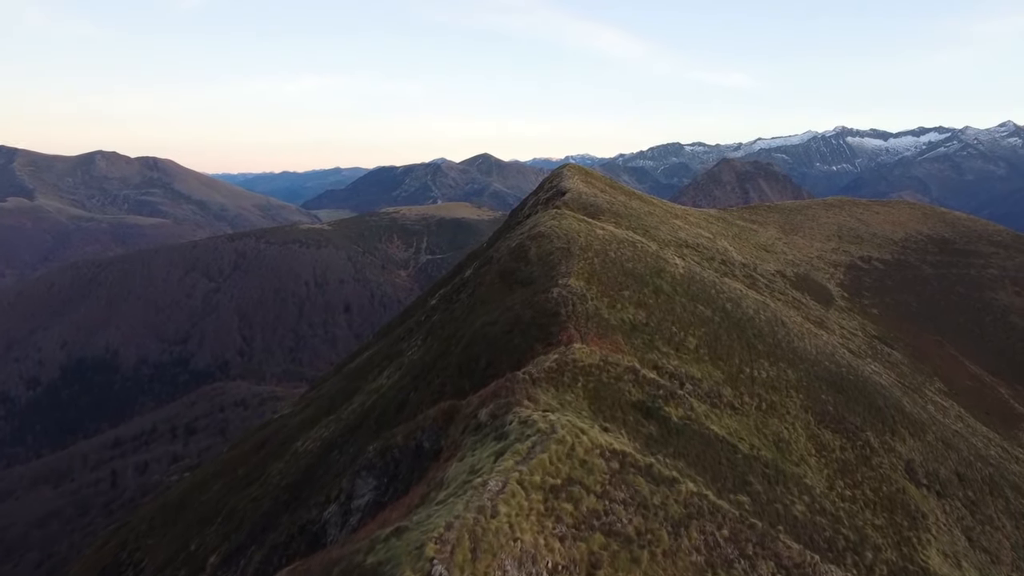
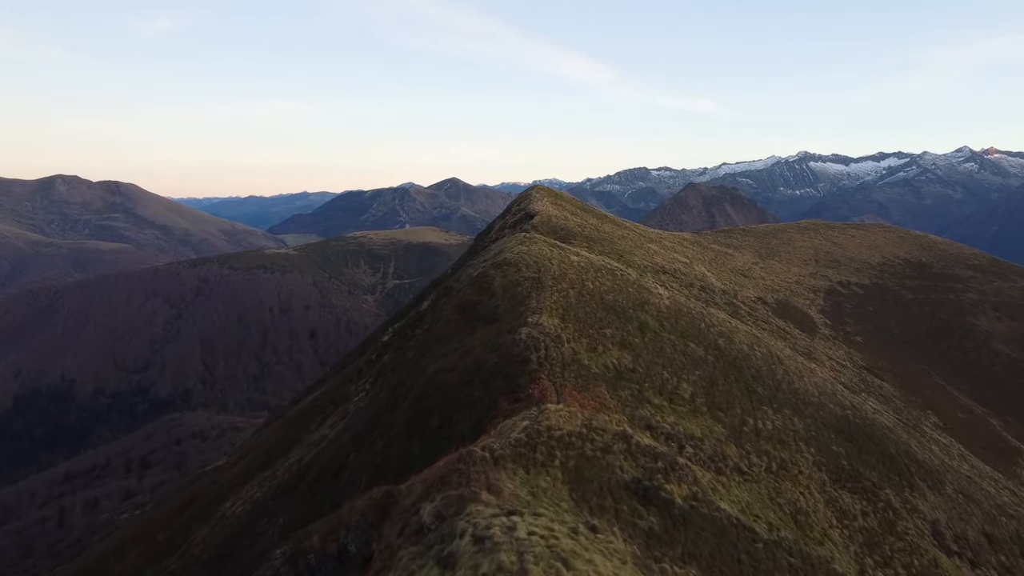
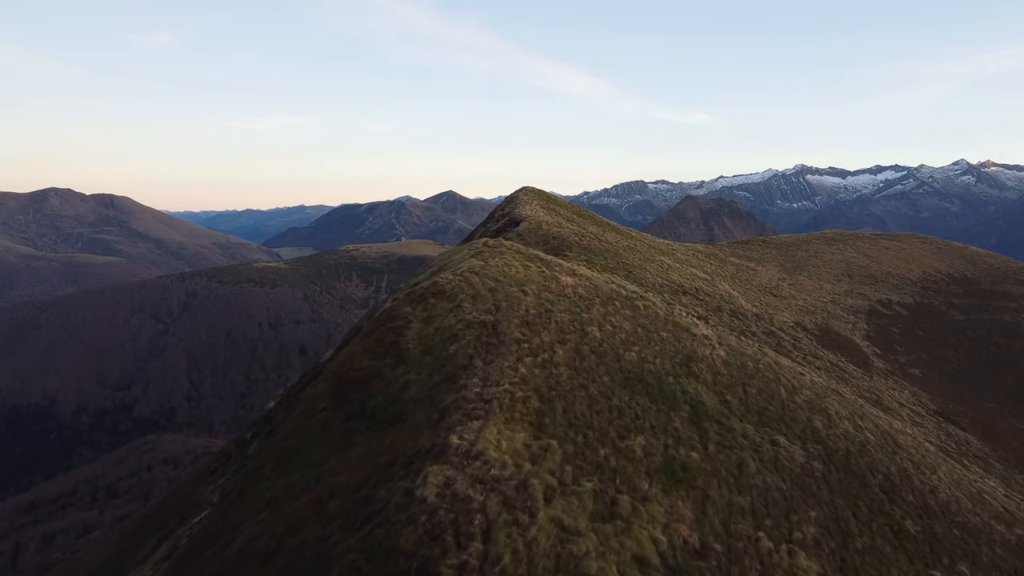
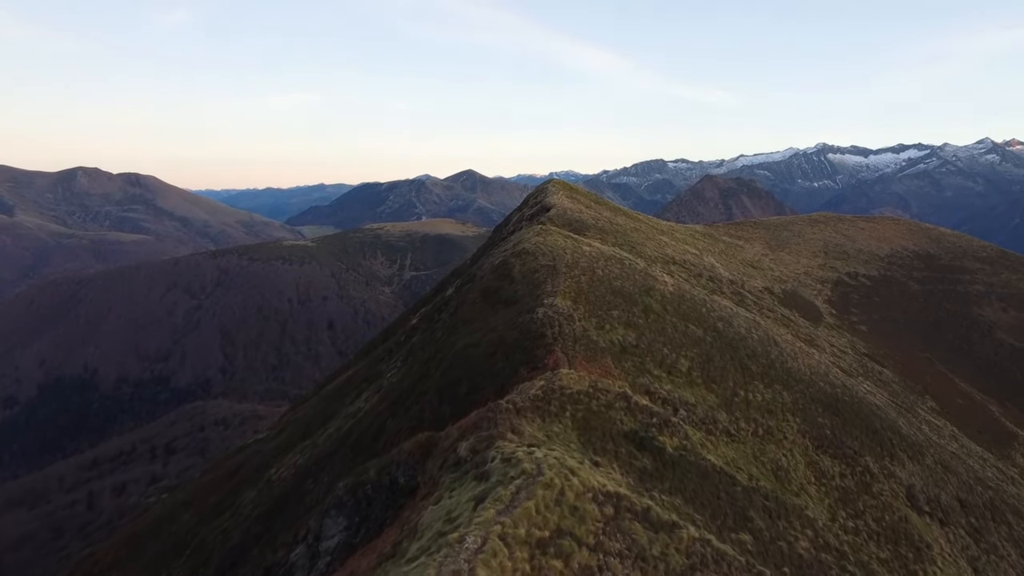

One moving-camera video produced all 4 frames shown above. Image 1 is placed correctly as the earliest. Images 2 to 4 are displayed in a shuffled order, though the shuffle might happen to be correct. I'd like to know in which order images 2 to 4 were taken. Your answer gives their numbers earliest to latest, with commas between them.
4, 2, 3
